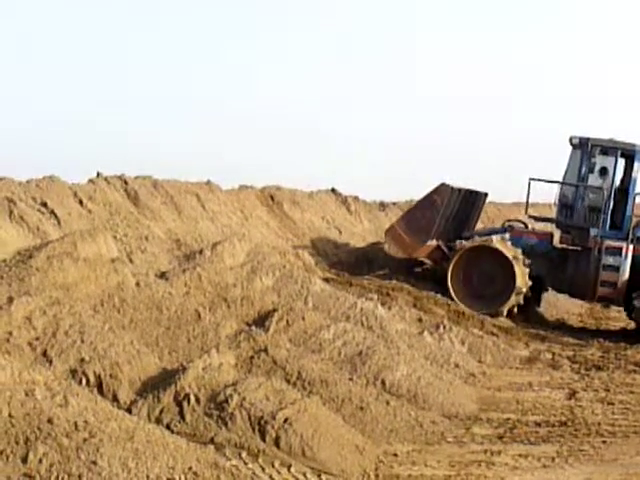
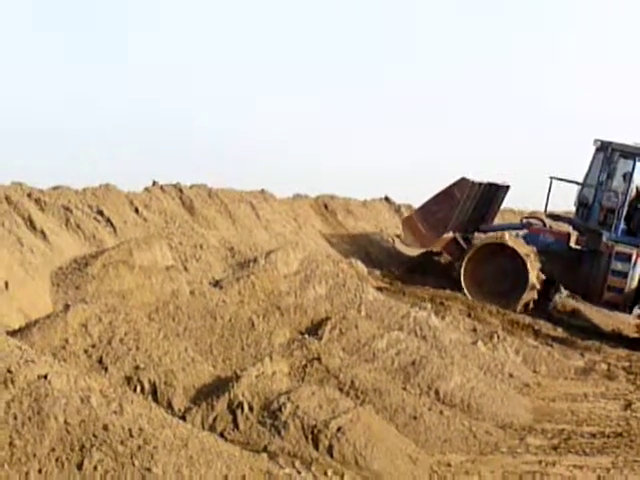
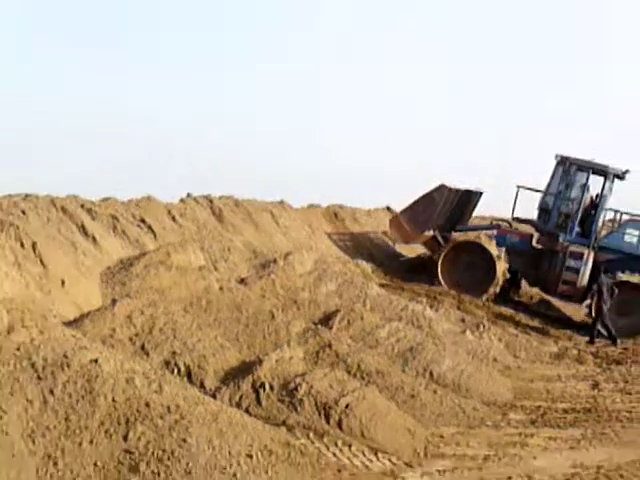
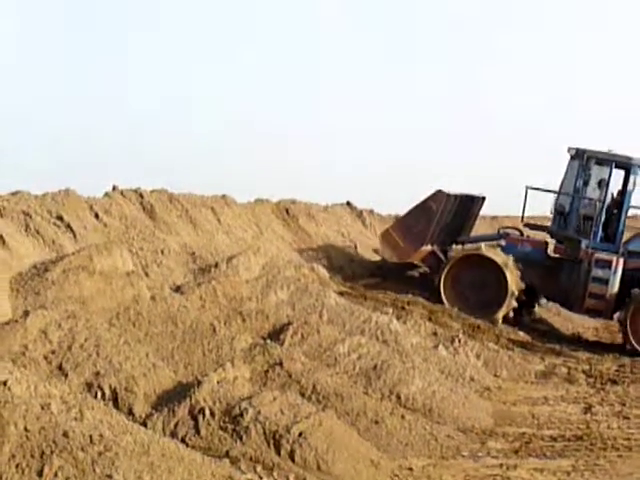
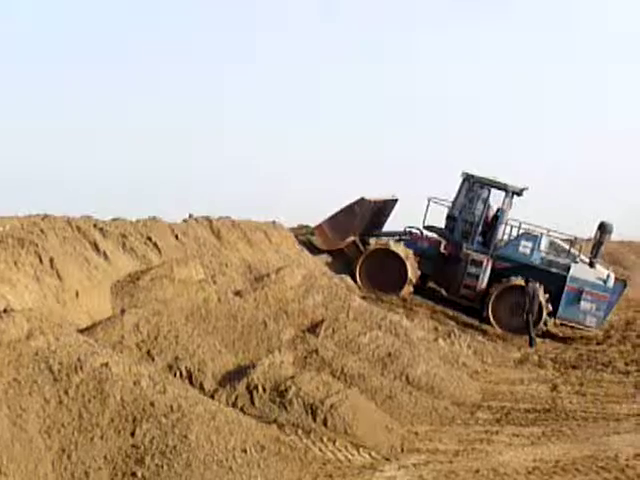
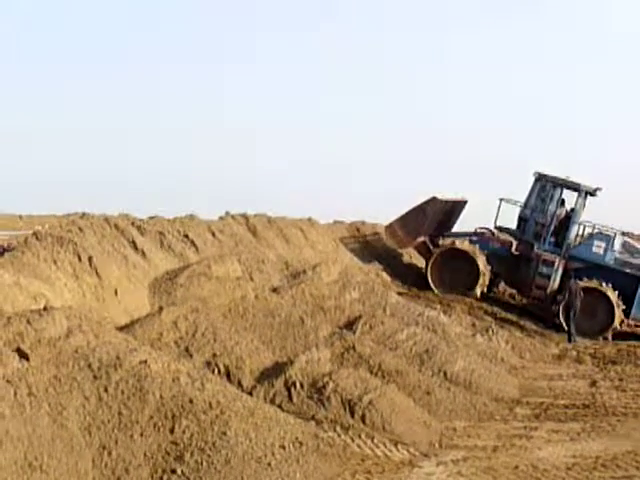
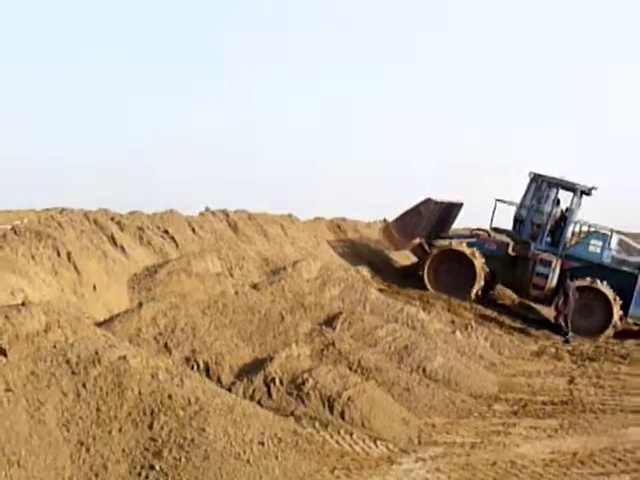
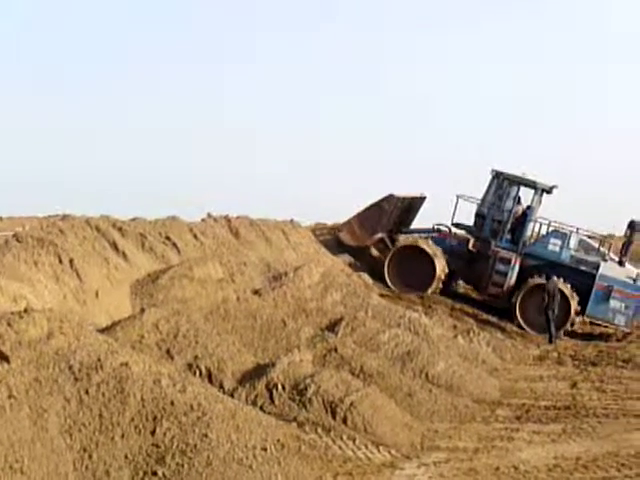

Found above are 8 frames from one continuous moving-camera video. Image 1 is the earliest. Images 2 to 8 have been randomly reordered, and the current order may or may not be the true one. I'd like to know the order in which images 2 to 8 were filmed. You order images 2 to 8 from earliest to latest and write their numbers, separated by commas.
4, 2, 3, 7, 6, 8, 5
